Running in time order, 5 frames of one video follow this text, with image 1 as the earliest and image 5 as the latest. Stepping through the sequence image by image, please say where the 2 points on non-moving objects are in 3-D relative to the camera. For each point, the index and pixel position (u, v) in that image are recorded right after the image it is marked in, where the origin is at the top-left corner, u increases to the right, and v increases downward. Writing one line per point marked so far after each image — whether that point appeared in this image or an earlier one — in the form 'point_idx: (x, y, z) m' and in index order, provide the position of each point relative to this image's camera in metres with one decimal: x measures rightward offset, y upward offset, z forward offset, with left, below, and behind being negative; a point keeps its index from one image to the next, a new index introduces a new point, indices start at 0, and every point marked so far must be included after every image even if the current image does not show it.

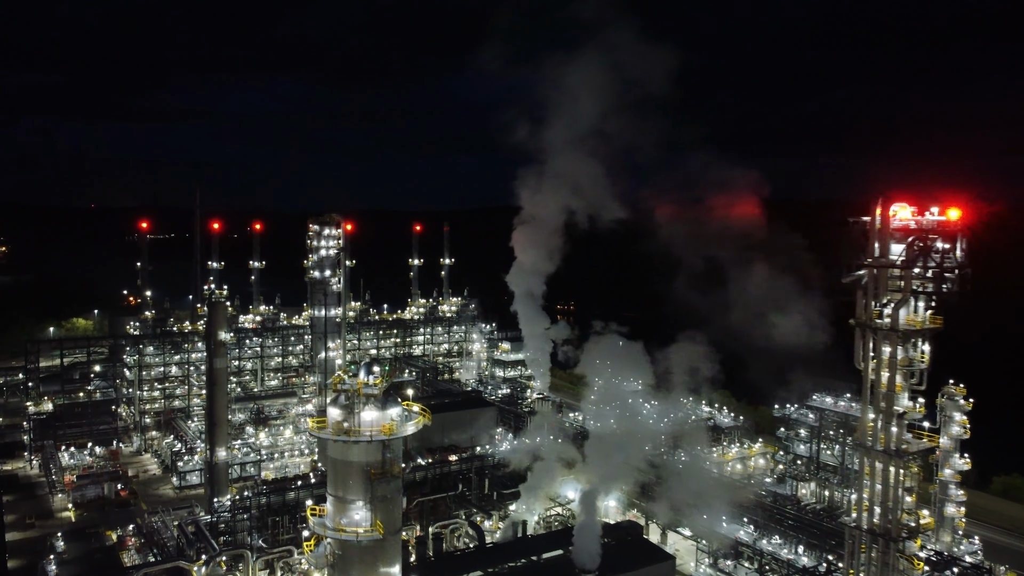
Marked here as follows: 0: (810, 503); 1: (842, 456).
0: (+9.1, -6.6, +19.1) m
1: (+10.3, -5.2, +19.4) m
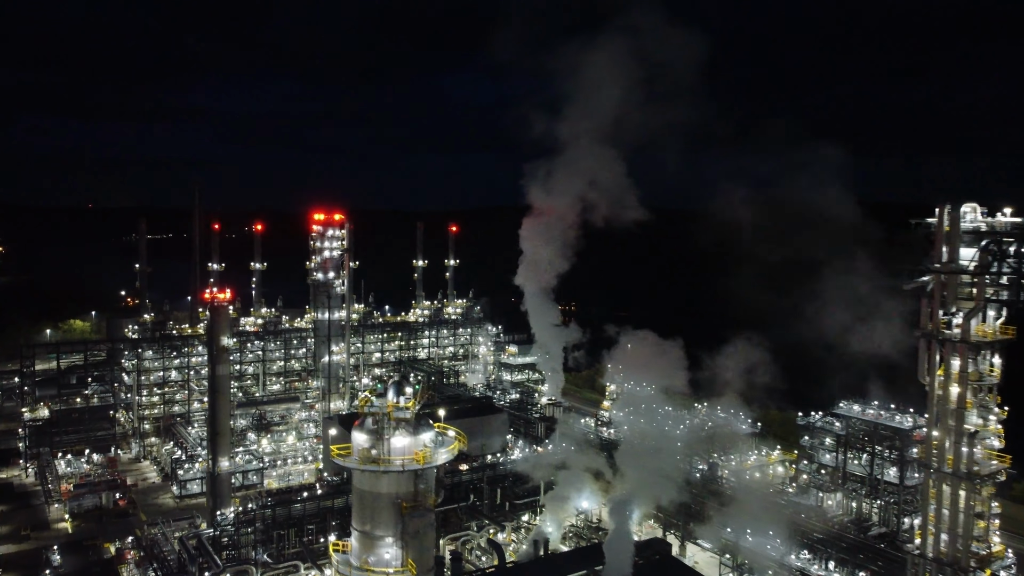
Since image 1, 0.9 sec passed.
0: (+9.5, -6.7, +18.4) m
1: (+10.7, -5.3, +18.7) m
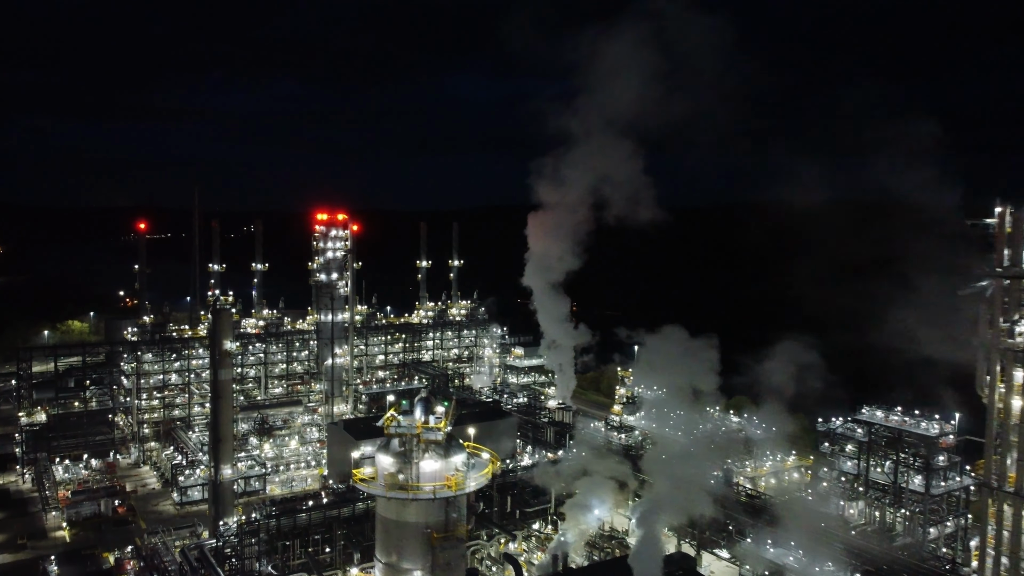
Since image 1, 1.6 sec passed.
0: (+9.9, -6.7, +17.8) m
1: (+11.1, -5.4, +18.1) m
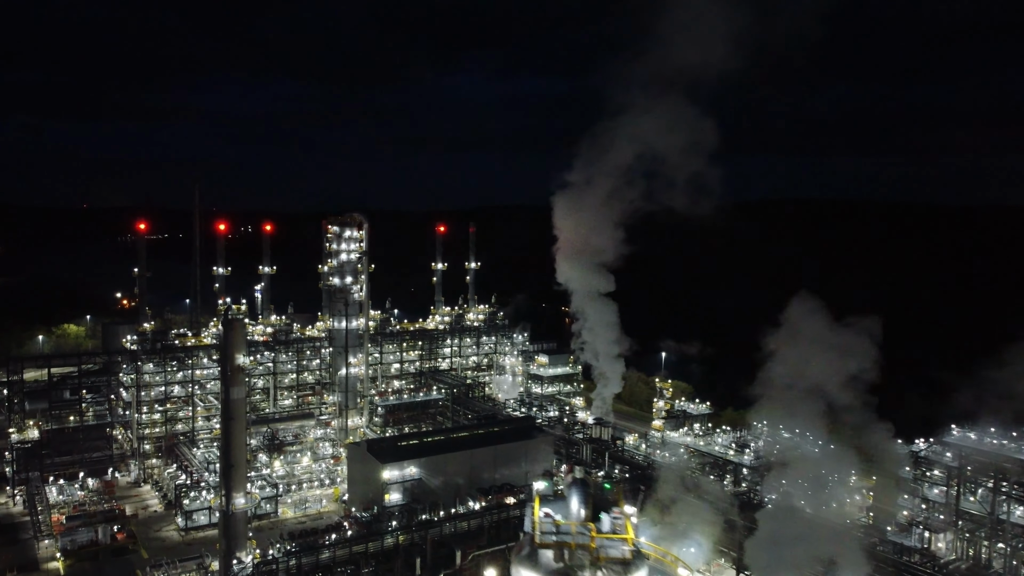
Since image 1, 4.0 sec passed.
0: (+11.2, -6.9, +15.9) m
1: (+12.3, -5.6, +16.2) m
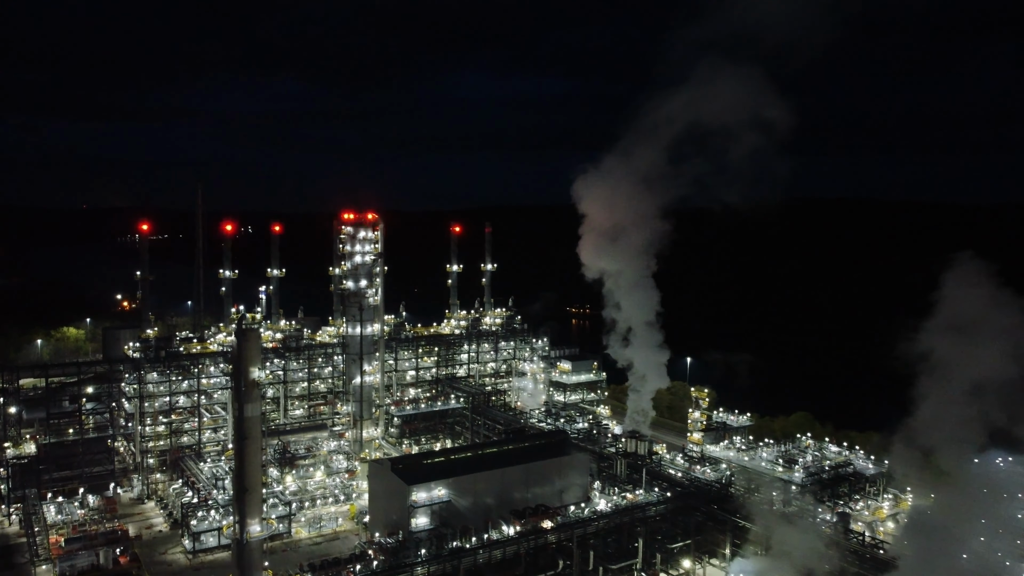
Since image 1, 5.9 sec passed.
0: (+12.2, -7.1, +14.4) m
1: (+13.4, -5.7, +14.7) m
